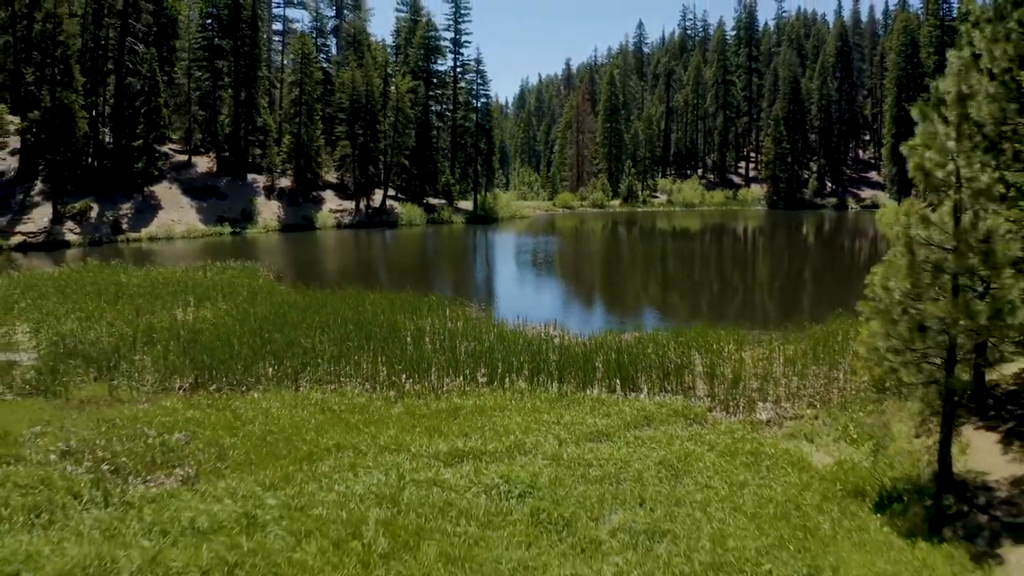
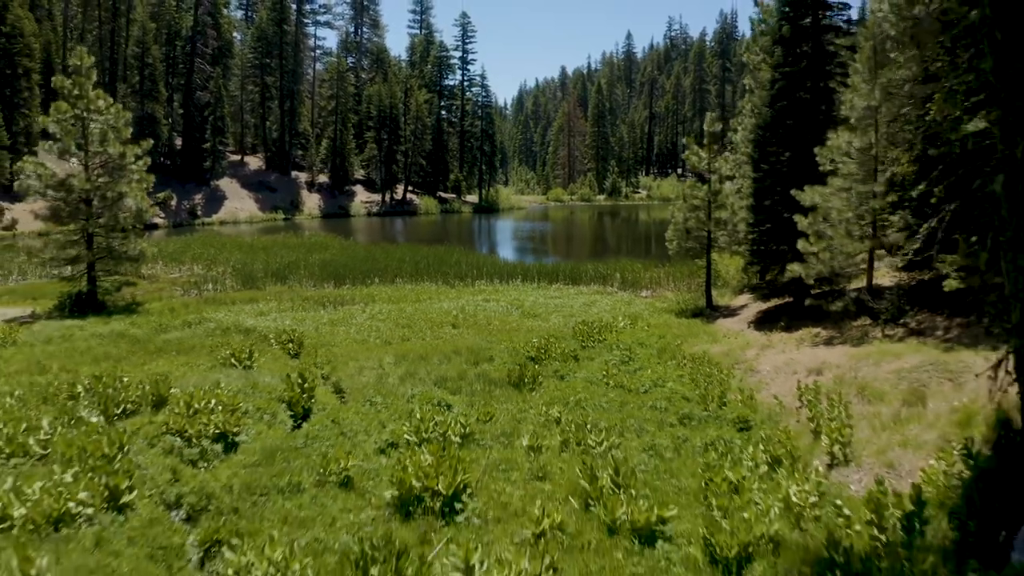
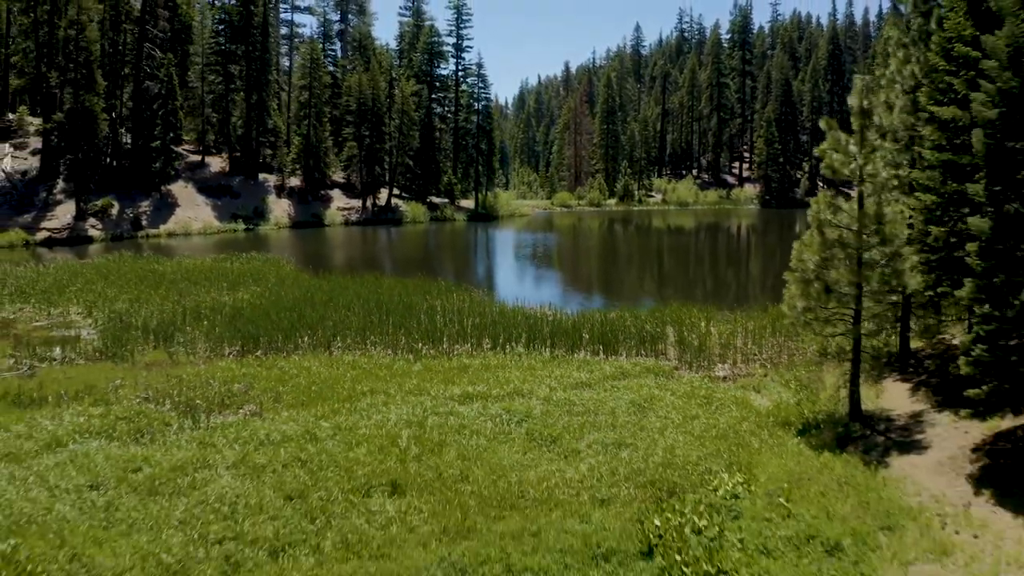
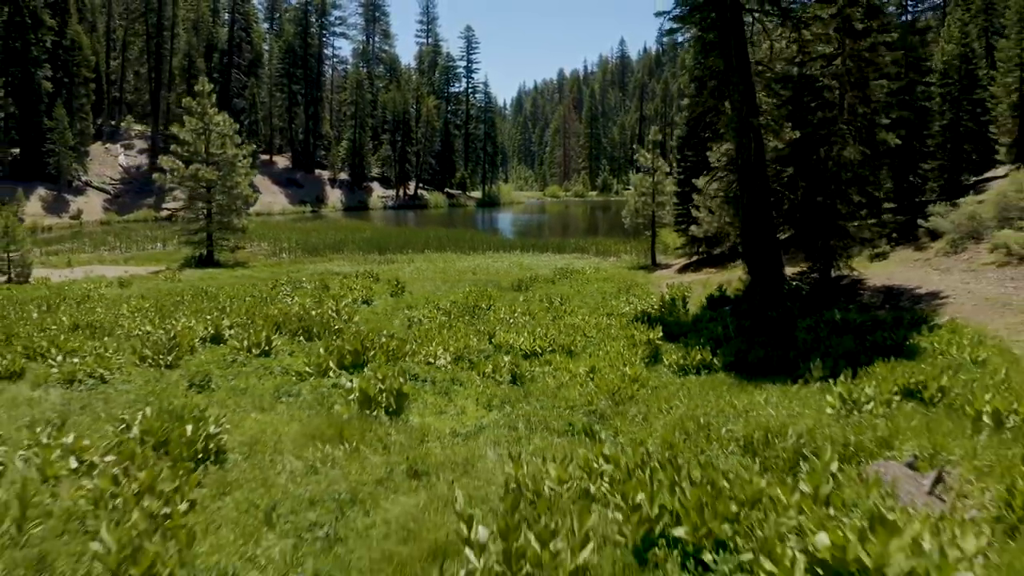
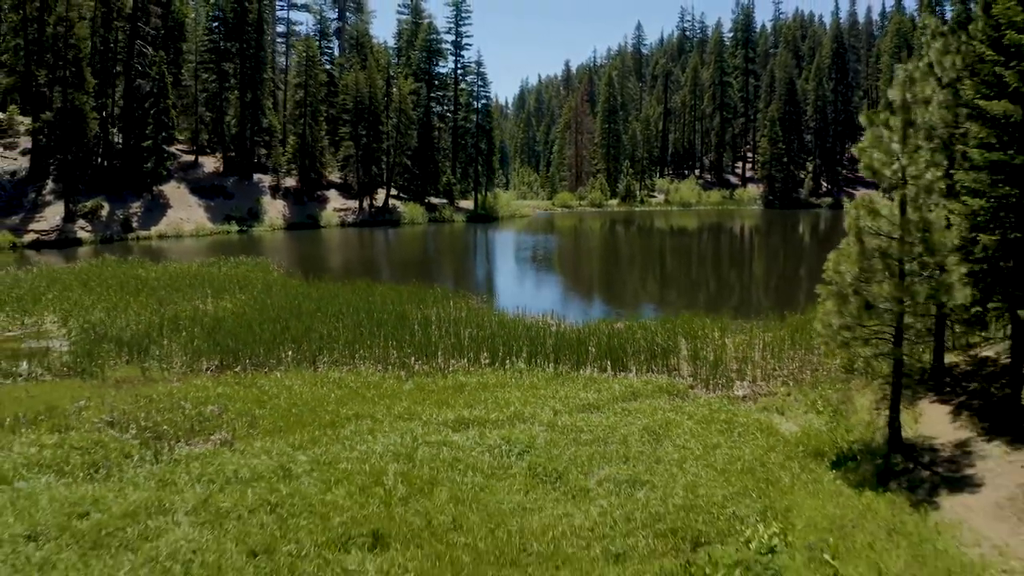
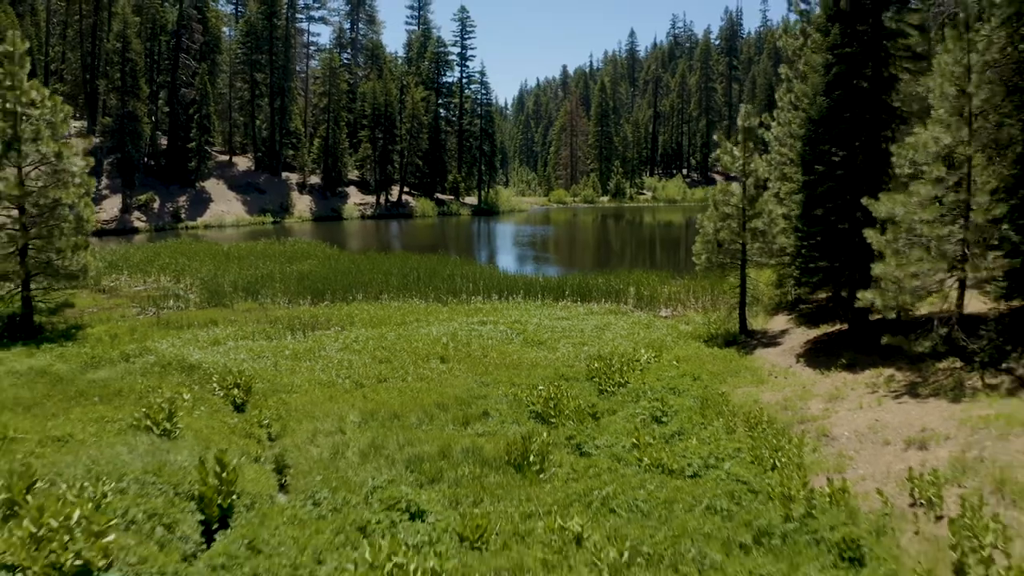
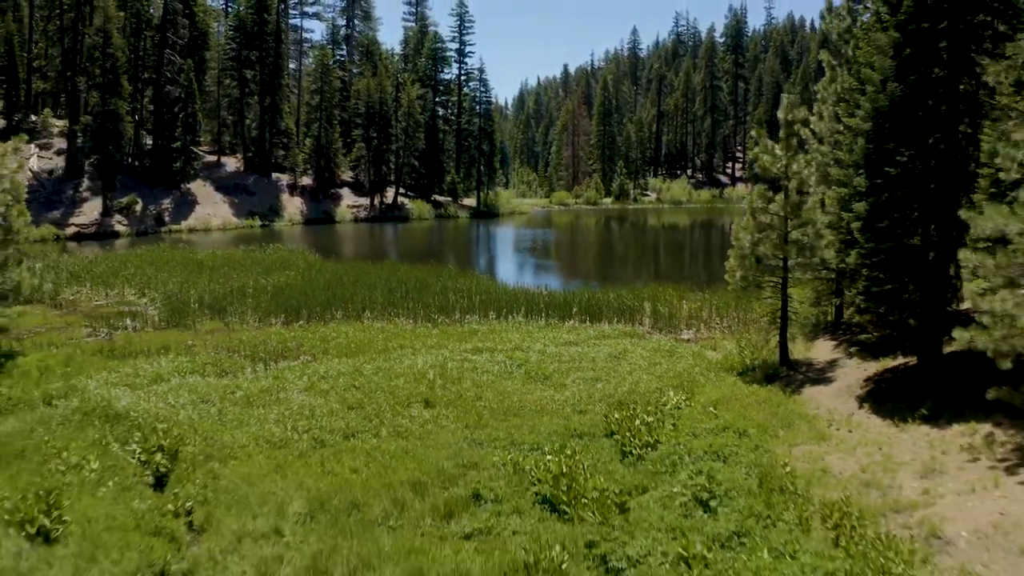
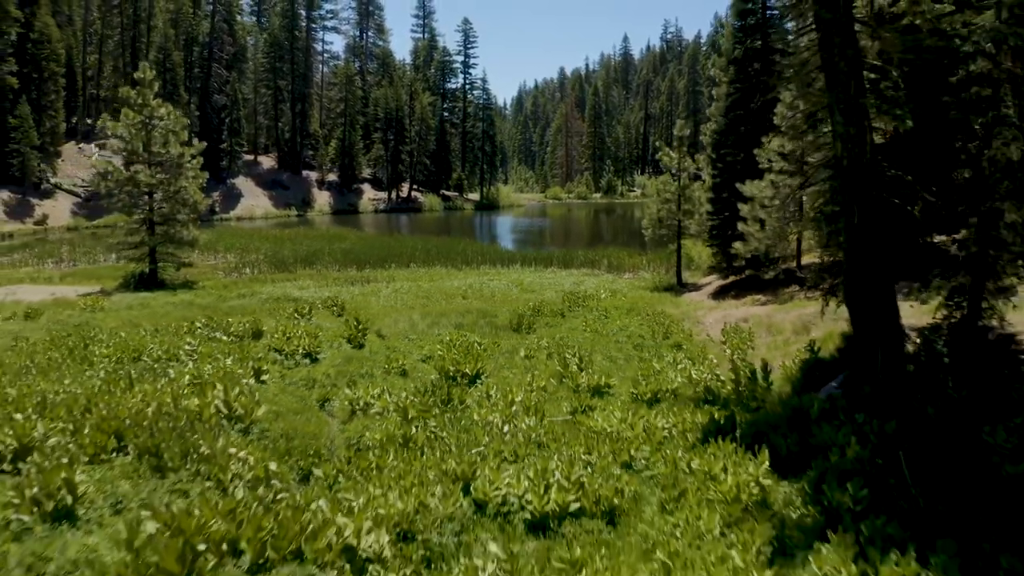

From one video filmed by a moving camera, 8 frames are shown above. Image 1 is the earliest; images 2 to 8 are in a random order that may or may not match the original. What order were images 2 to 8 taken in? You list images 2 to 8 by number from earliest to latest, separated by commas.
5, 3, 7, 6, 2, 8, 4
